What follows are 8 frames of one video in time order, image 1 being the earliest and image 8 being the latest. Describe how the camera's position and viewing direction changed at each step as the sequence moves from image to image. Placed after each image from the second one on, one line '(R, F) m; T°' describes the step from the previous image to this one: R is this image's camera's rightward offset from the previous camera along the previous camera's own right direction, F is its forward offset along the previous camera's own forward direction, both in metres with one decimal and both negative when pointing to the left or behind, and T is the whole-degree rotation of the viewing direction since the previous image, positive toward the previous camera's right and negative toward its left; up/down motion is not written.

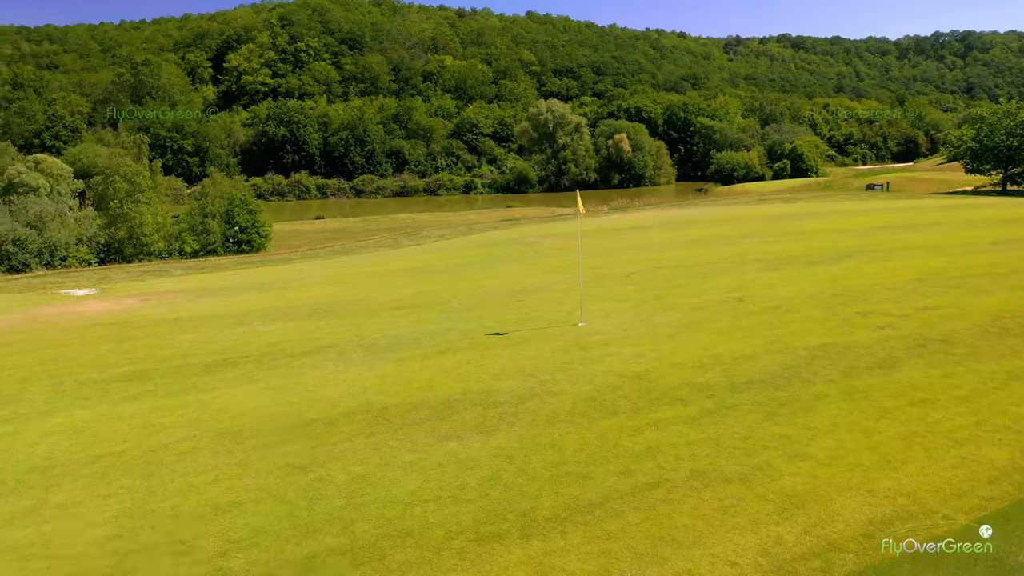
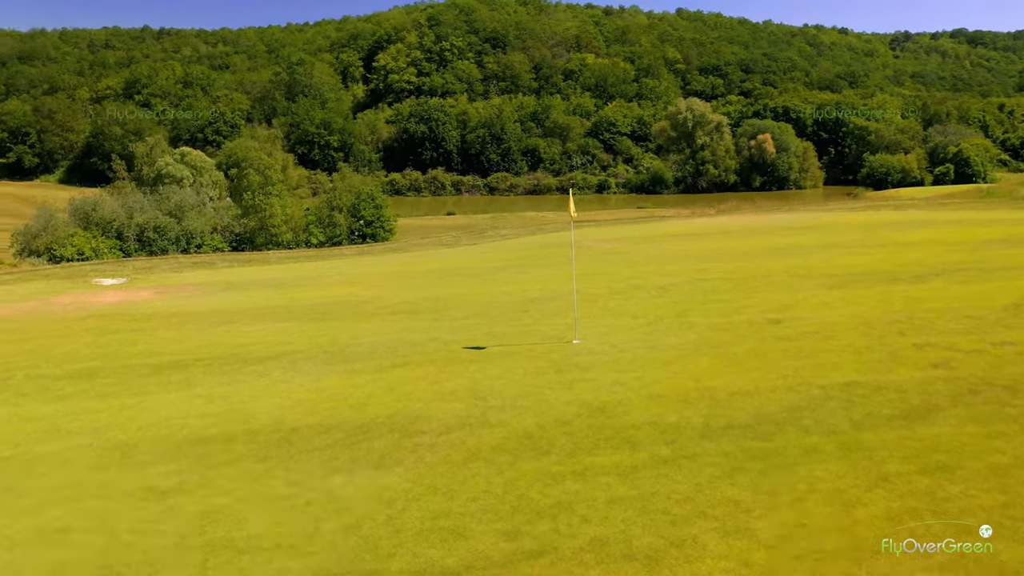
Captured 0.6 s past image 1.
(+3.1, +2.3) m; -10°
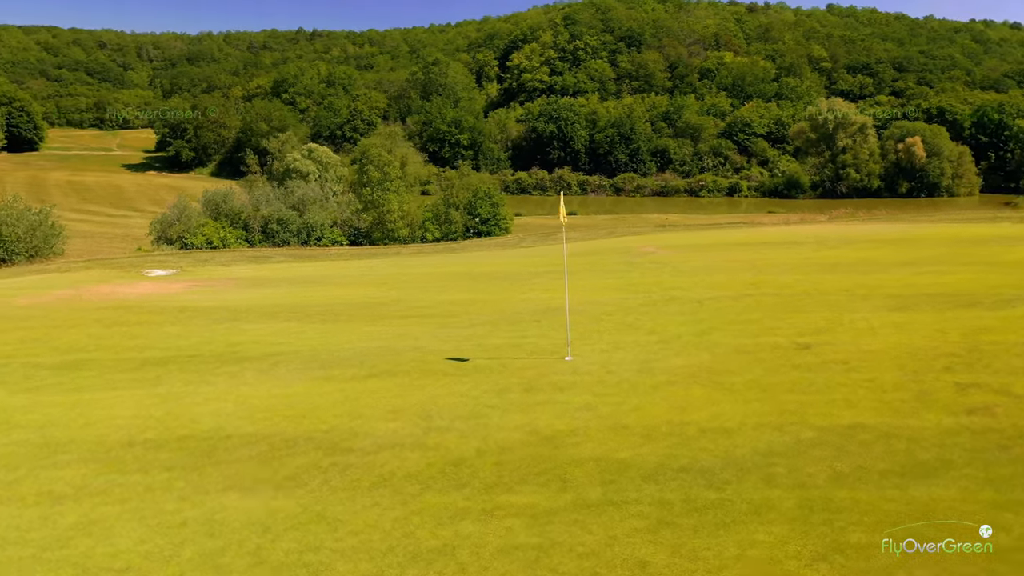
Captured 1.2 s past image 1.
(+2.6, +1.4) m; -9°
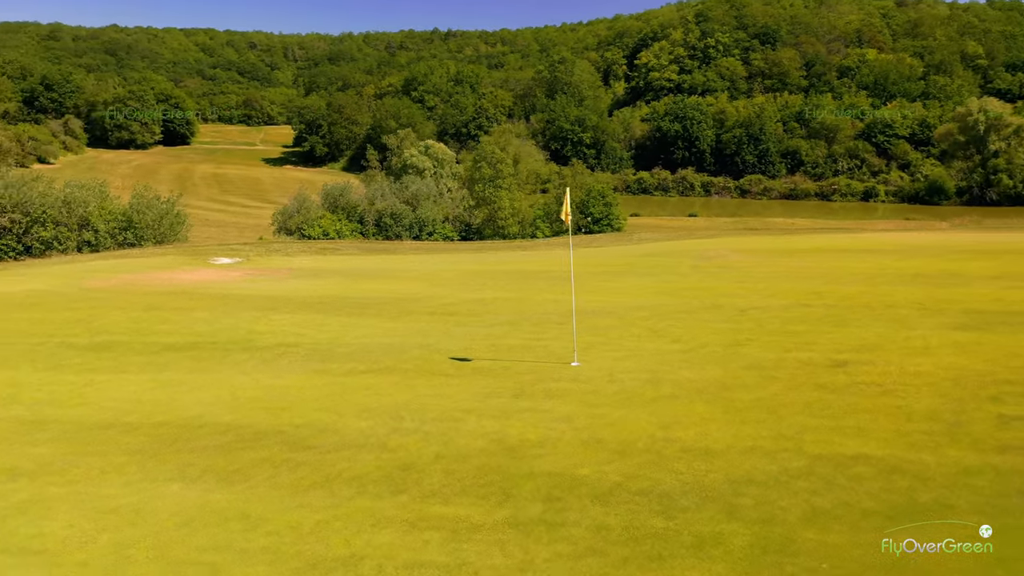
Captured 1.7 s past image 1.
(+2.1, +0.8) m; -9°
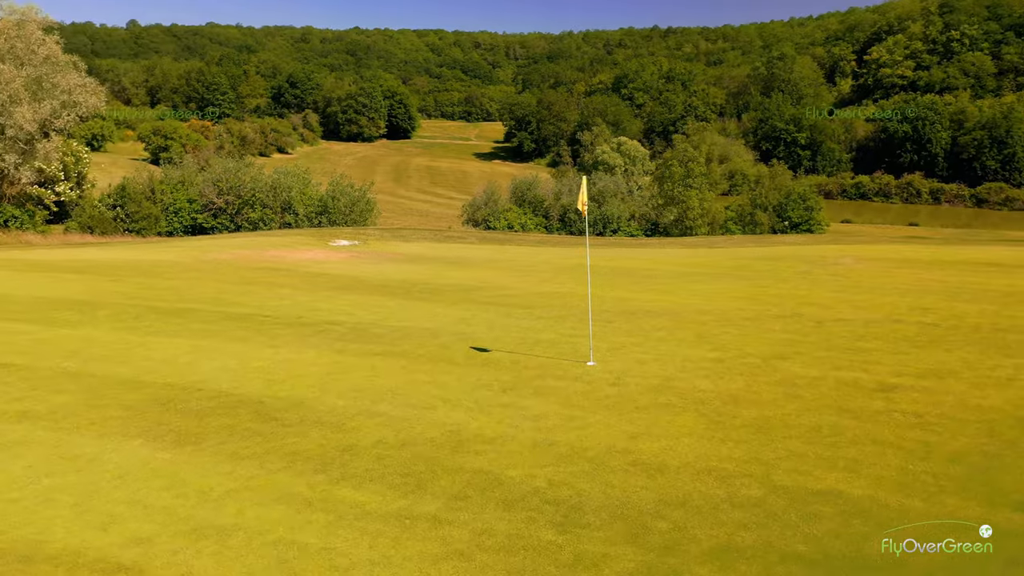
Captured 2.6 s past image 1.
(+3.1, +0.9) m; -14°
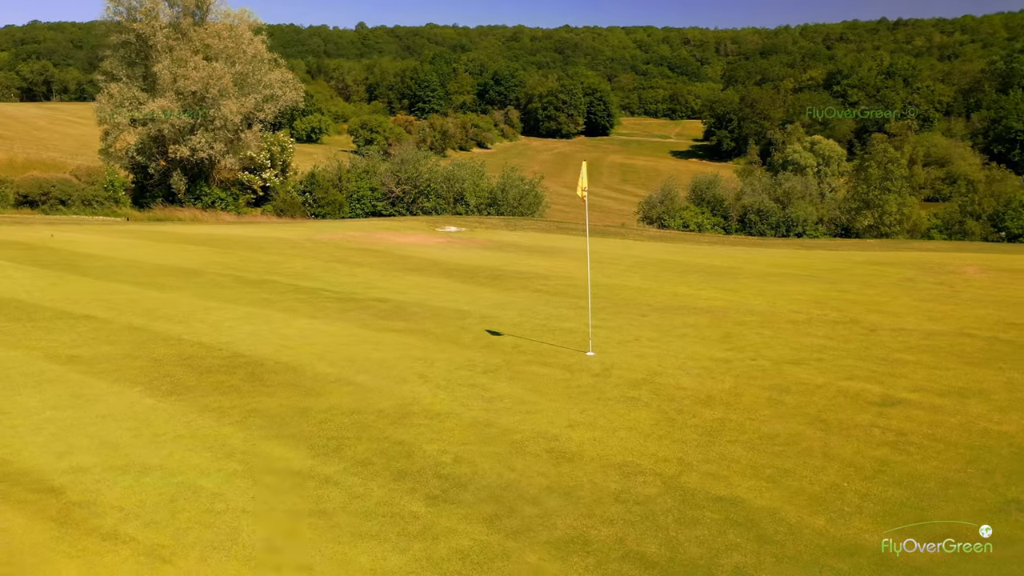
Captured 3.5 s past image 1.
(+3.2, +0.3) m; -14°
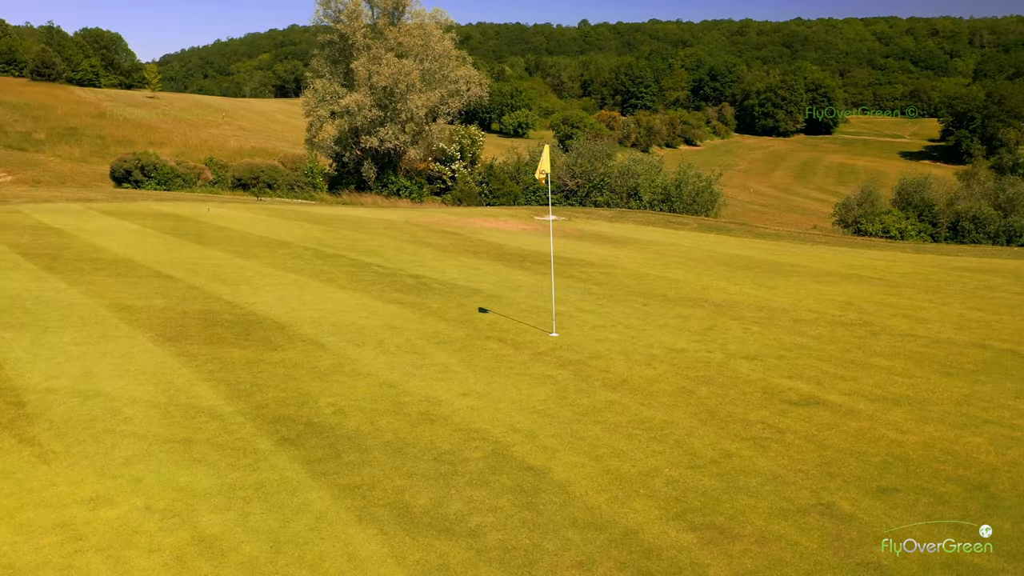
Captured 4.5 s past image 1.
(+4.0, 0.0) m; -15°
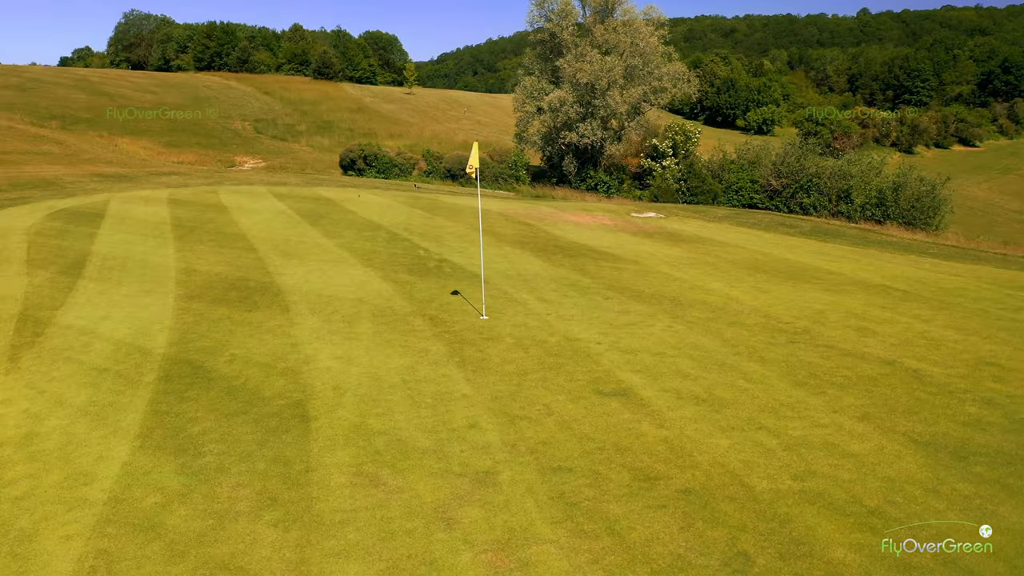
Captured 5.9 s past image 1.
(+5.5, -0.3) m; -17°
